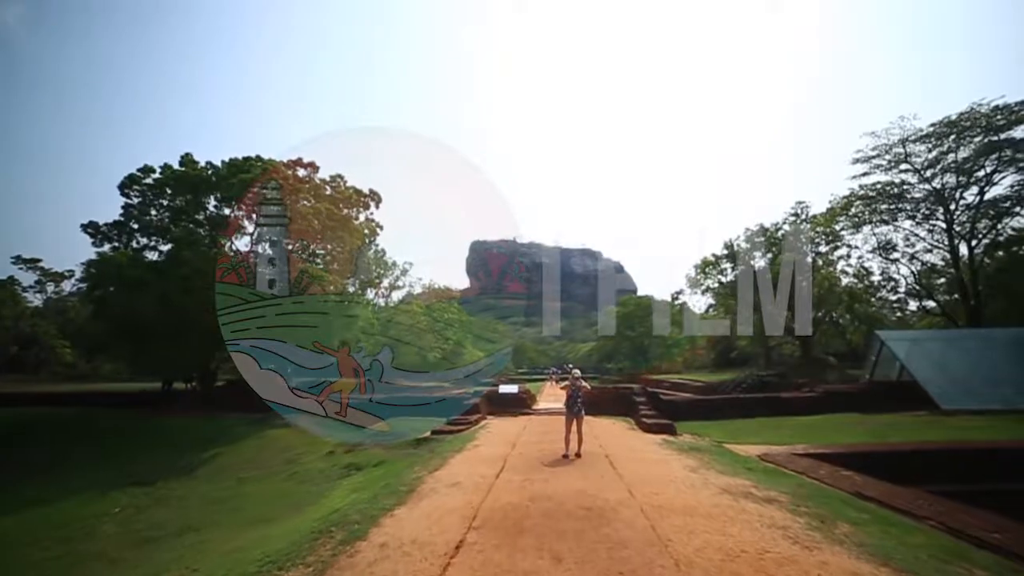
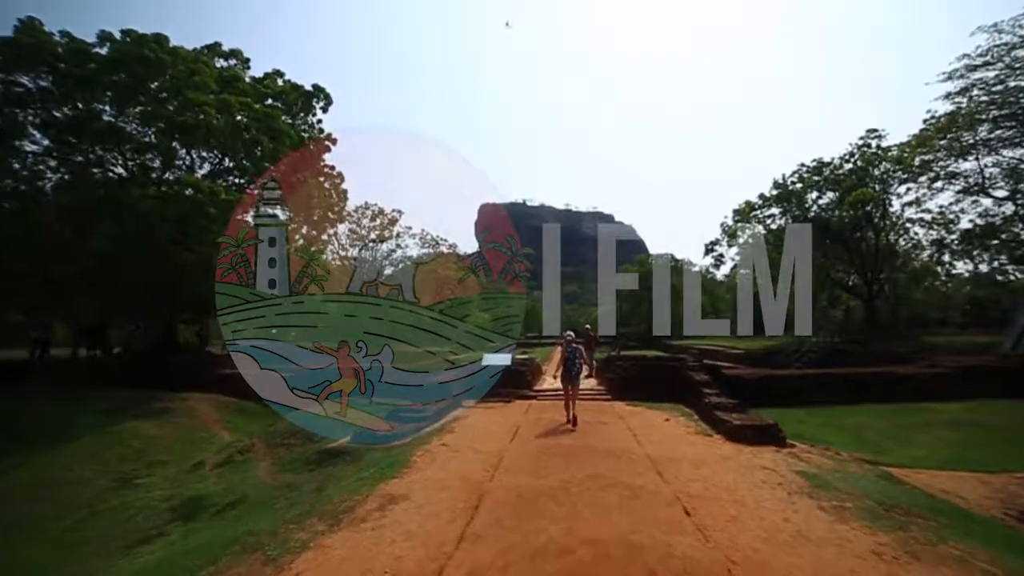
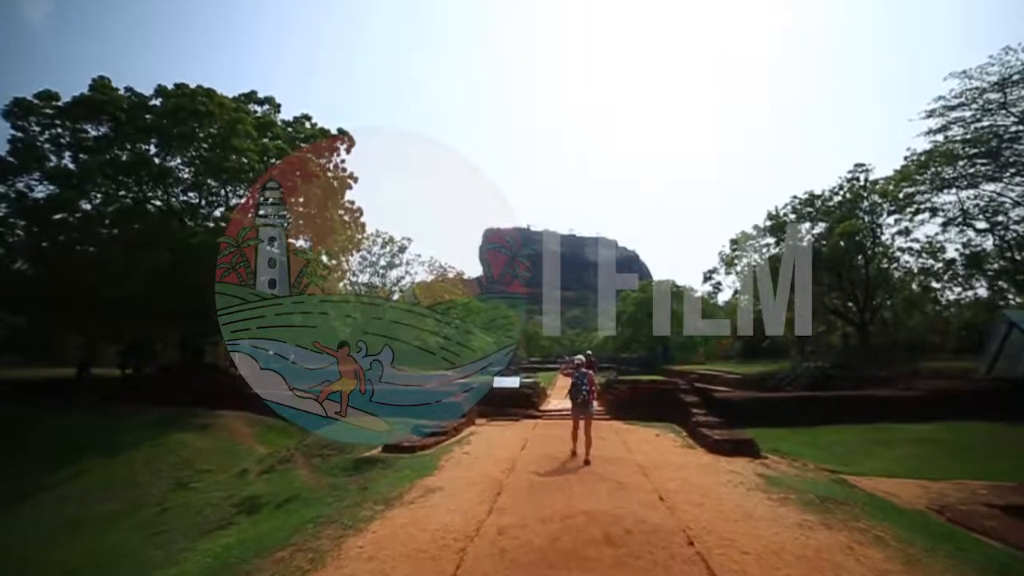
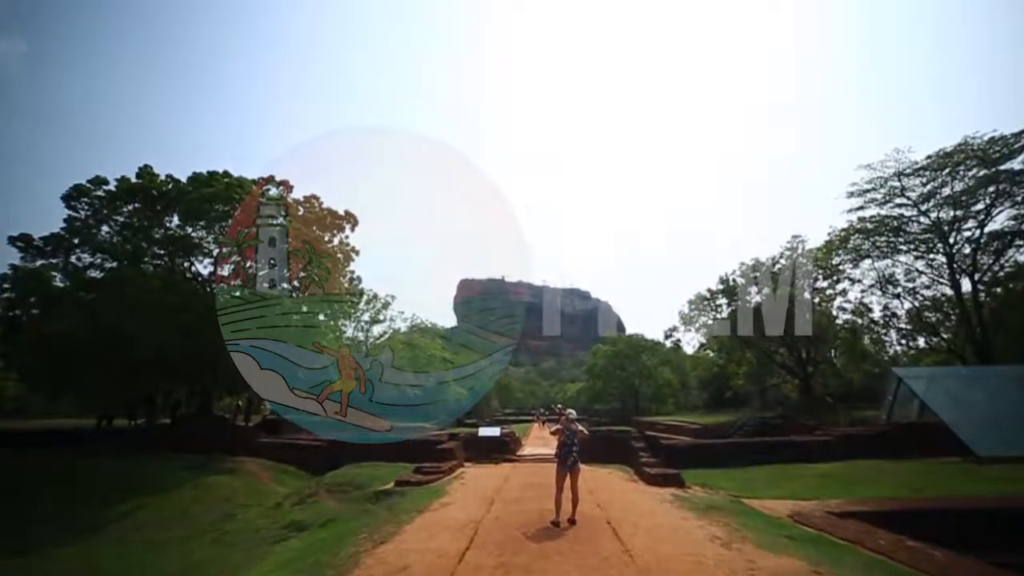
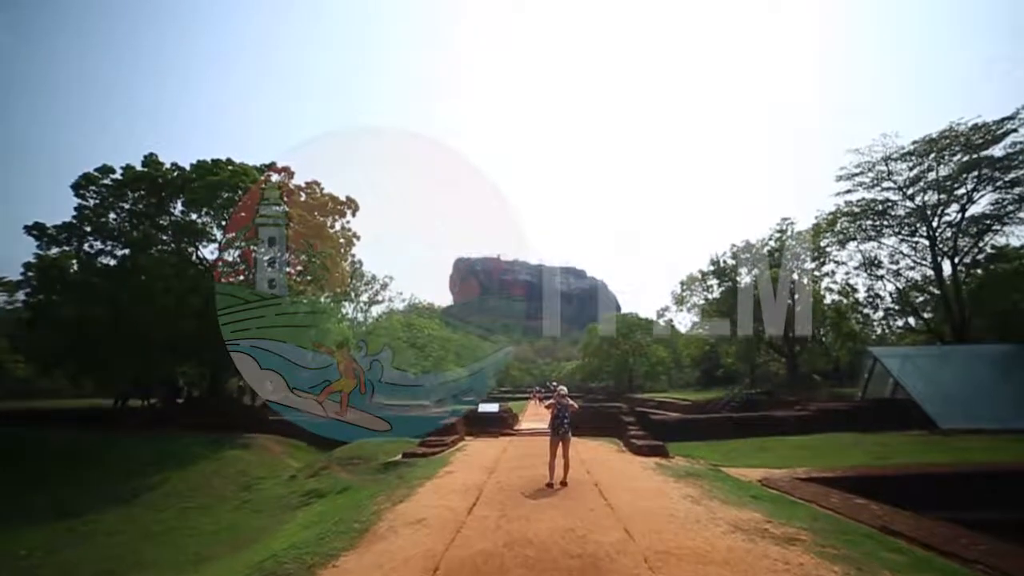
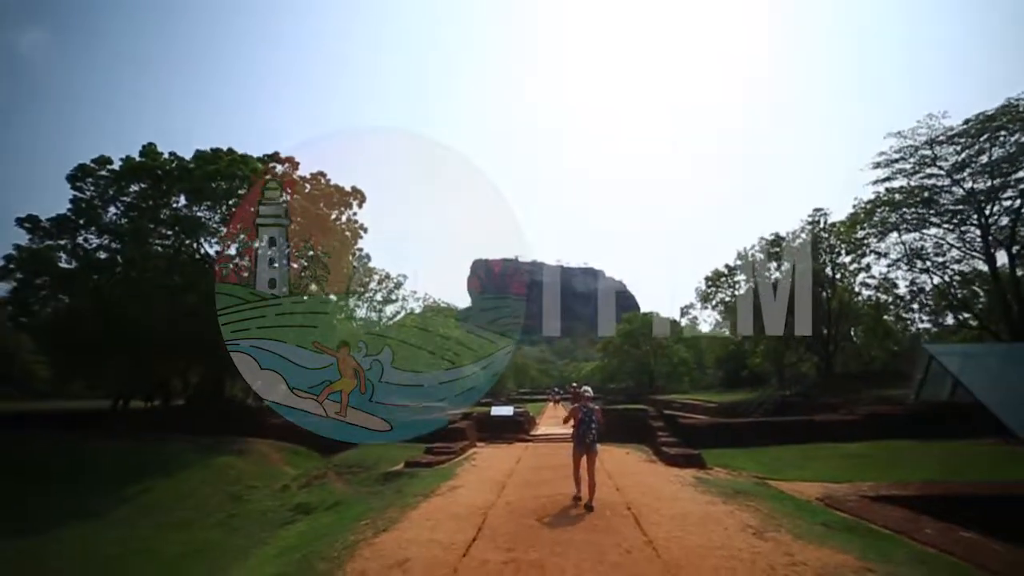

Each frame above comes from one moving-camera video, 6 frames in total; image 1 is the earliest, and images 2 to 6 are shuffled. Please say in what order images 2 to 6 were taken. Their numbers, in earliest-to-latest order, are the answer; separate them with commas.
5, 4, 6, 3, 2
